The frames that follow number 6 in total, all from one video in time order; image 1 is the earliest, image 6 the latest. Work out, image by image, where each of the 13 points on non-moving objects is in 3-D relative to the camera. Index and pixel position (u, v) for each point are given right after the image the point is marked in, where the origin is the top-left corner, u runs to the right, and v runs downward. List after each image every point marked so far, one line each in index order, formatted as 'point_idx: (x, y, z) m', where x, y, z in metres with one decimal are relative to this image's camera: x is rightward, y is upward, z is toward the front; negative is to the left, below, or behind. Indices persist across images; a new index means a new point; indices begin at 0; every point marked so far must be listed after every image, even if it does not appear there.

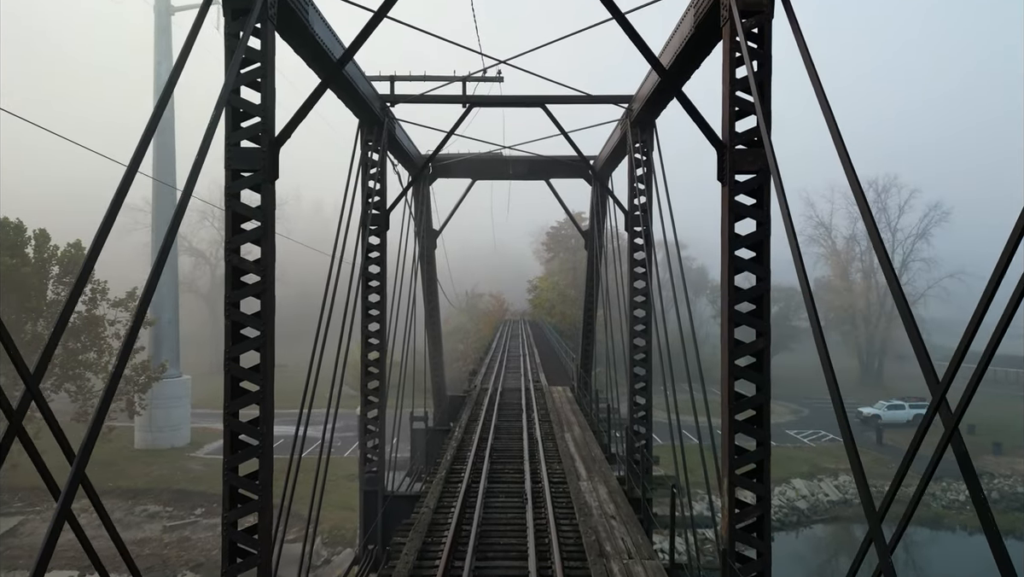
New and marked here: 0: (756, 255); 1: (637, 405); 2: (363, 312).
0: (+2.2, +0.3, +5.1) m
1: (+2.0, -1.9, +9.3) m
2: (-2.4, -0.4, +9.3) m
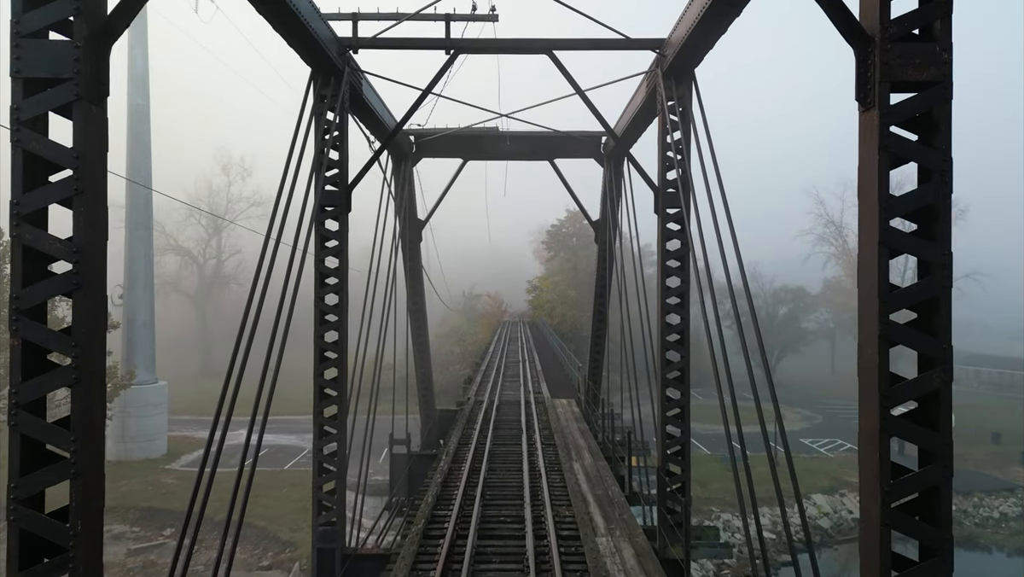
0: (+2.1, +0.3, +3.0) m
1: (+2.0, -1.9, +7.2) m
2: (-2.5, -0.4, +7.3) m
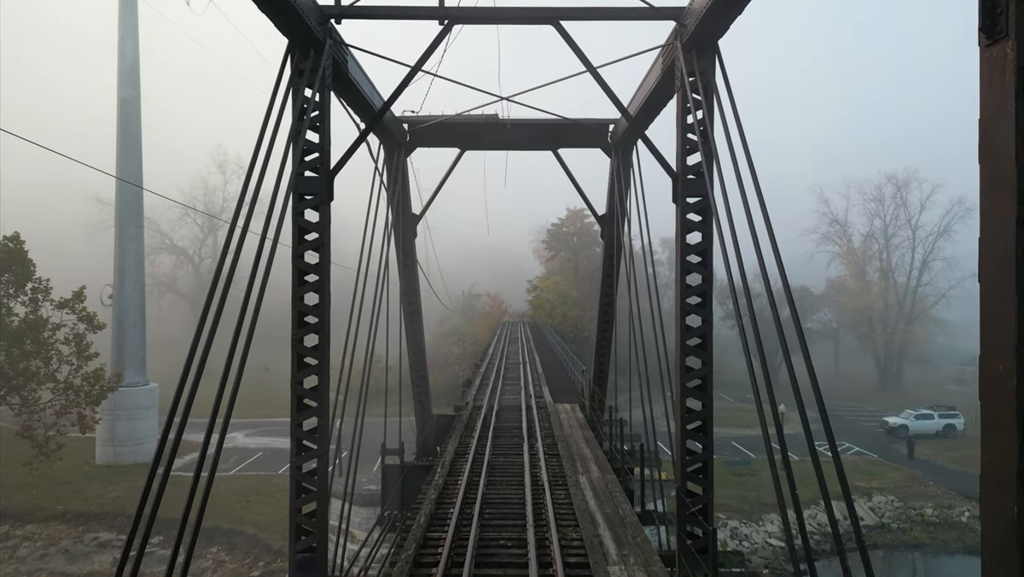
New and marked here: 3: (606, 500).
0: (+2.2, +0.3, +2.3) m
1: (+2.0, -1.9, +6.4) m
2: (-2.4, -0.3, +6.5) m
3: (+1.4, -3.1, +8.3) m
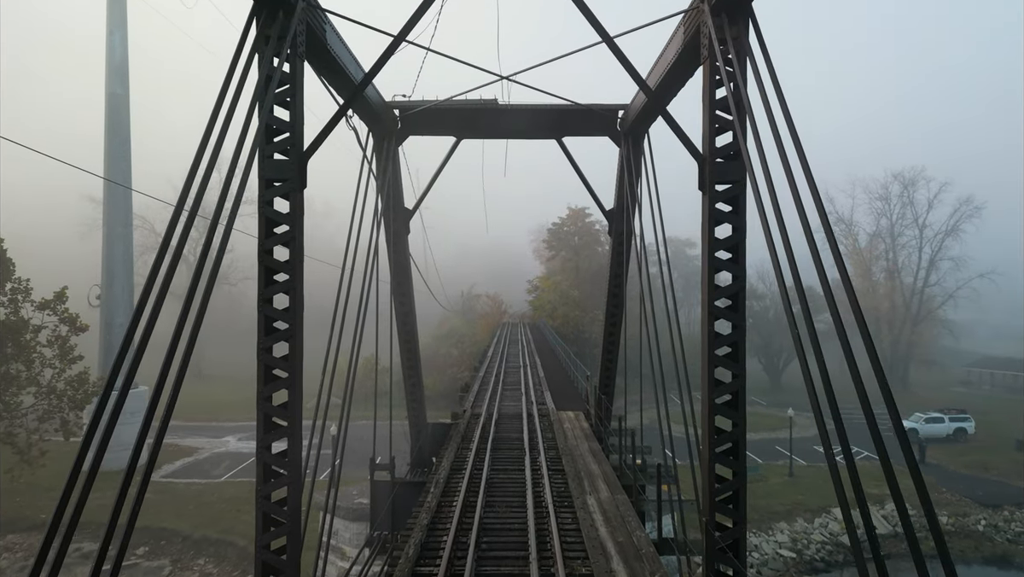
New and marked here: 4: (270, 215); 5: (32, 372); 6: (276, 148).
0: (+2.2, +0.3, +1.4) m
1: (+2.0, -1.9, +5.5) m
2: (-2.4, -0.4, +5.6) m
3: (+1.4, -3.1, +7.4) m
4: (-2.4, +0.7, +5.6) m
5: (-15.6, -2.7, +18.8) m
6: (-2.3, +1.4, +5.5) m
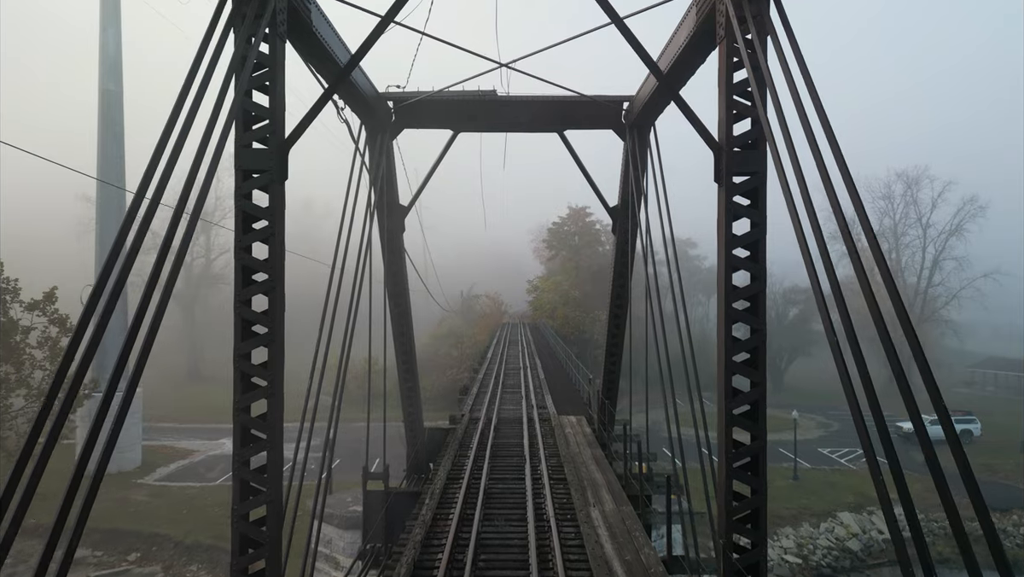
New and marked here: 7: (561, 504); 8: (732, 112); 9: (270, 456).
0: (+2.2, +0.3, +0.9) m
1: (+2.0, -1.9, +5.1) m
2: (-2.4, -0.4, +5.2) m
3: (+1.4, -3.1, +7.0) m
4: (-2.4, +0.7, +5.1) m
5: (-15.6, -2.7, +18.3) m
6: (-2.3, +1.3, +5.1) m
7: (+0.7, -3.1, +8.2) m
8: (+2.0, +1.6, +5.1) m
9: (-2.1, -1.5, +5.1) m
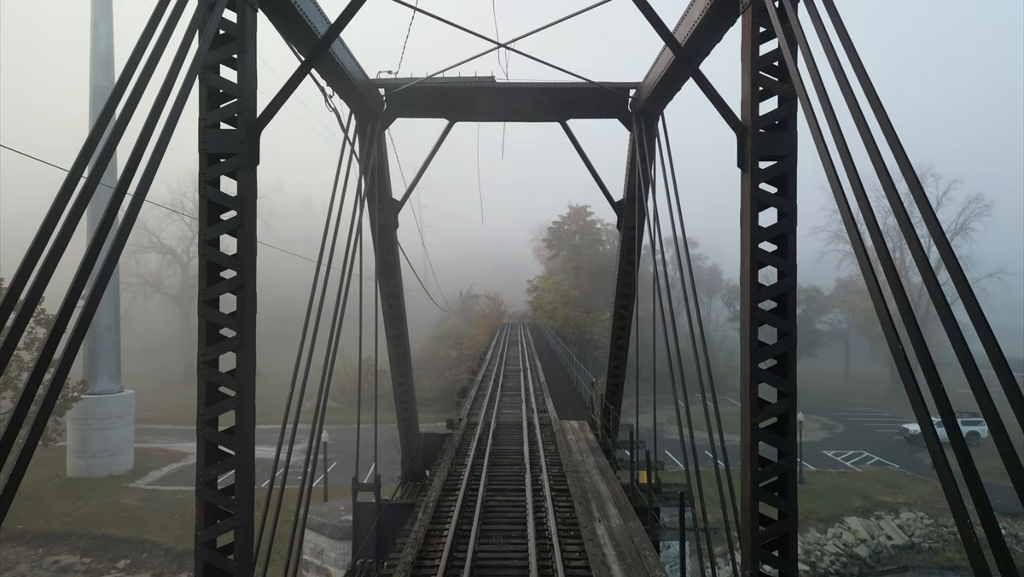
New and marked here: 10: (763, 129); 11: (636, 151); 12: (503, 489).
0: (+2.2, +0.3, +0.4) m
1: (+2.0, -1.9, +4.5) m
2: (-2.4, -0.3, +4.6) m
3: (+1.4, -3.1, +6.4) m
4: (-2.4, +0.7, +4.6) m
5: (-15.7, -2.7, +17.8) m
6: (-2.3, +1.4, +4.5) m
7: (+0.7, -3.1, +7.7) m
8: (+2.0, +1.6, +4.5) m
9: (-2.1, -1.5, +4.5) m
10: (+2.0, +1.3, +4.5) m
11: (+1.9, +2.0, +8.6) m
12: (-0.1, -3.1, +9.1) m
